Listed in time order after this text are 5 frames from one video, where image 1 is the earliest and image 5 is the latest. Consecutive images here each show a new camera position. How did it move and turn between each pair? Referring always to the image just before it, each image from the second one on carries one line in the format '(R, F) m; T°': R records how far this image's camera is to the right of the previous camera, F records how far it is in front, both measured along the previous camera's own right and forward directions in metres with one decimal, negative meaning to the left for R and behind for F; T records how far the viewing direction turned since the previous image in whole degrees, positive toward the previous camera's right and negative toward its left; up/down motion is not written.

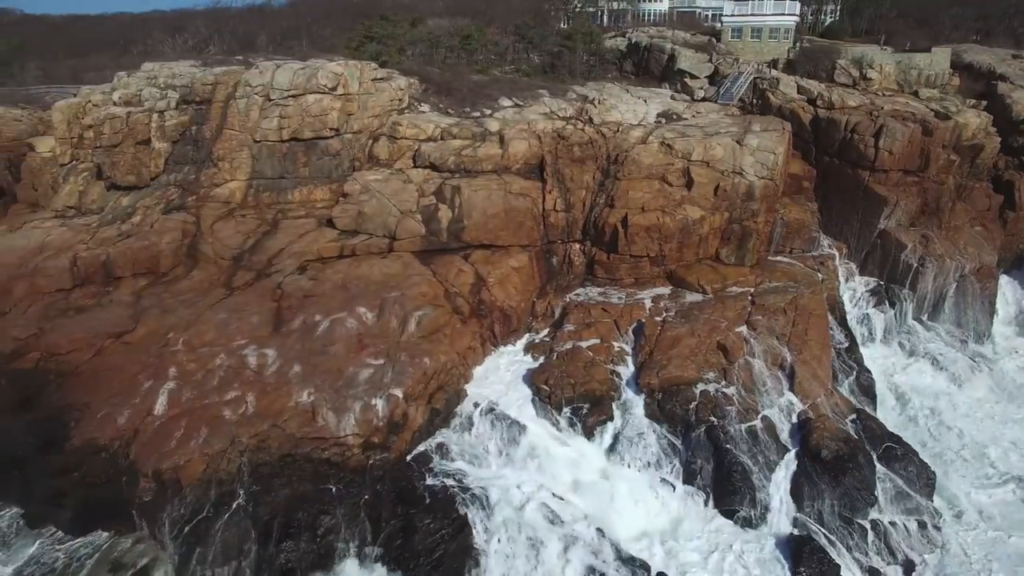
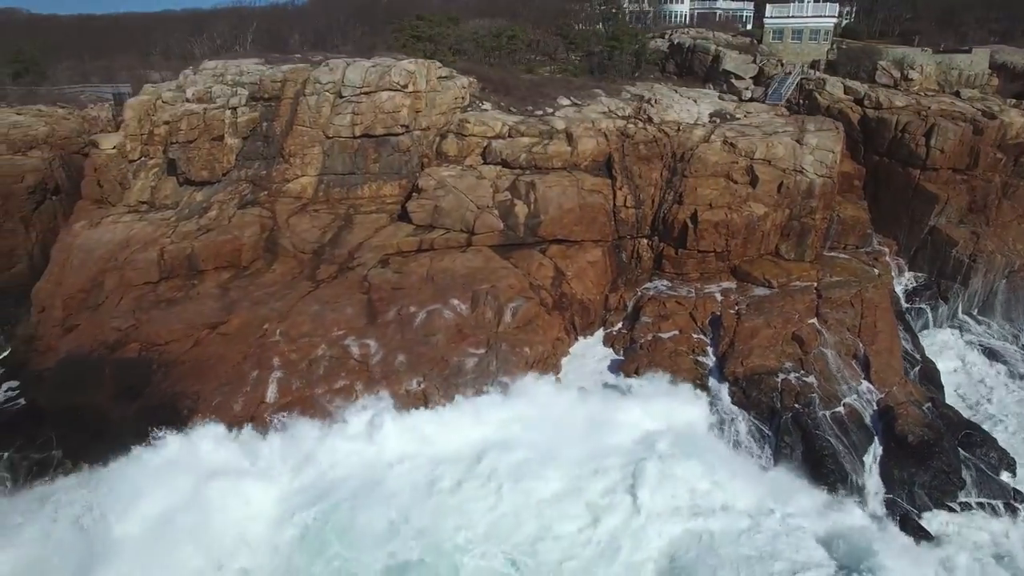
(-2.1, -0.3) m; +1°
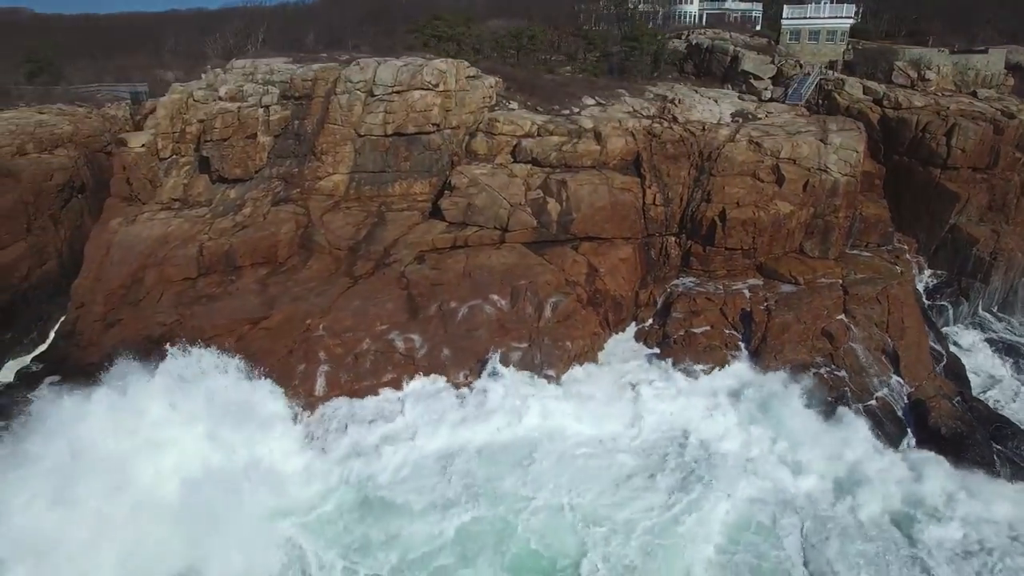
(-0.9, -0.2) m; 0°
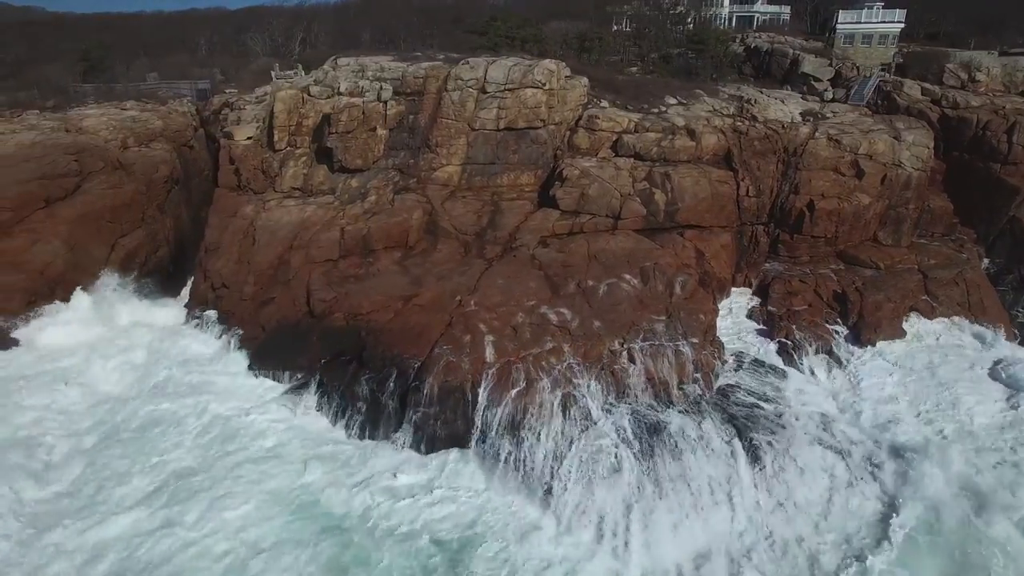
(-3.4, -1.3) m; +1°
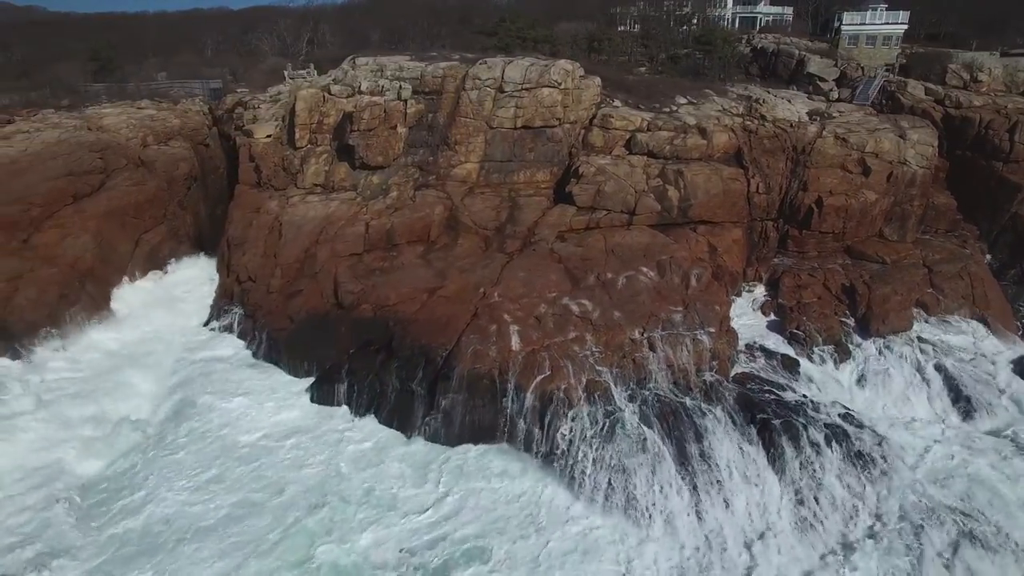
(-0.6, -0.5) m; 0°
